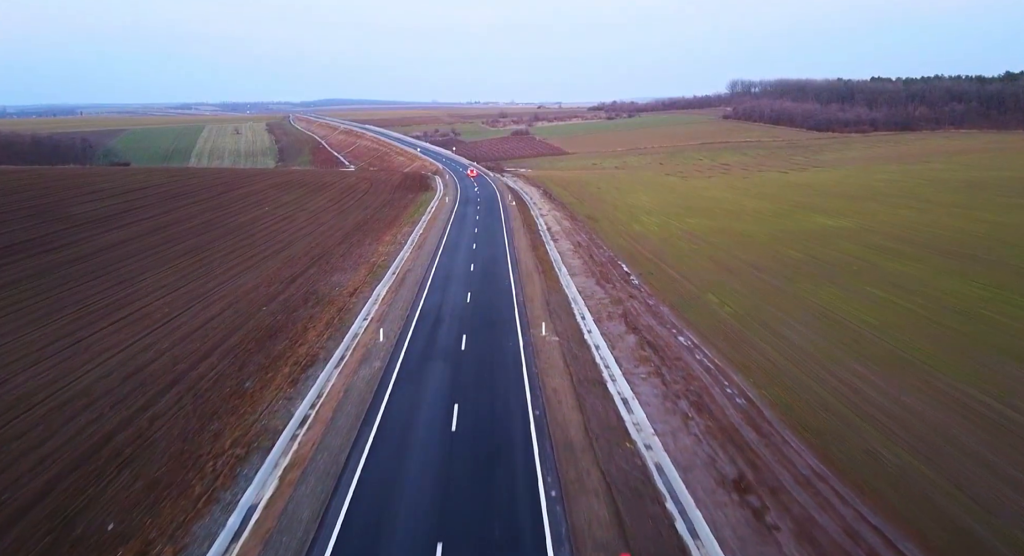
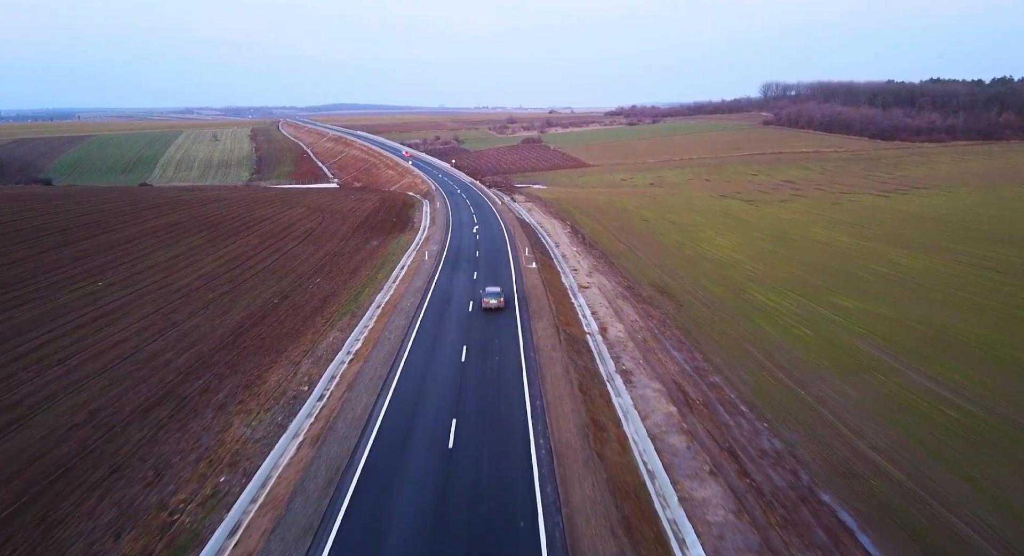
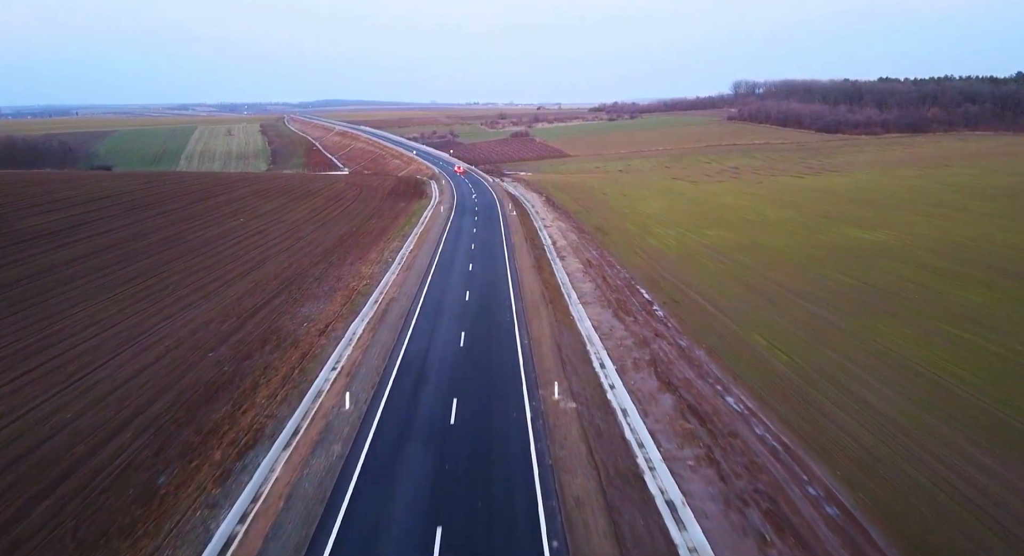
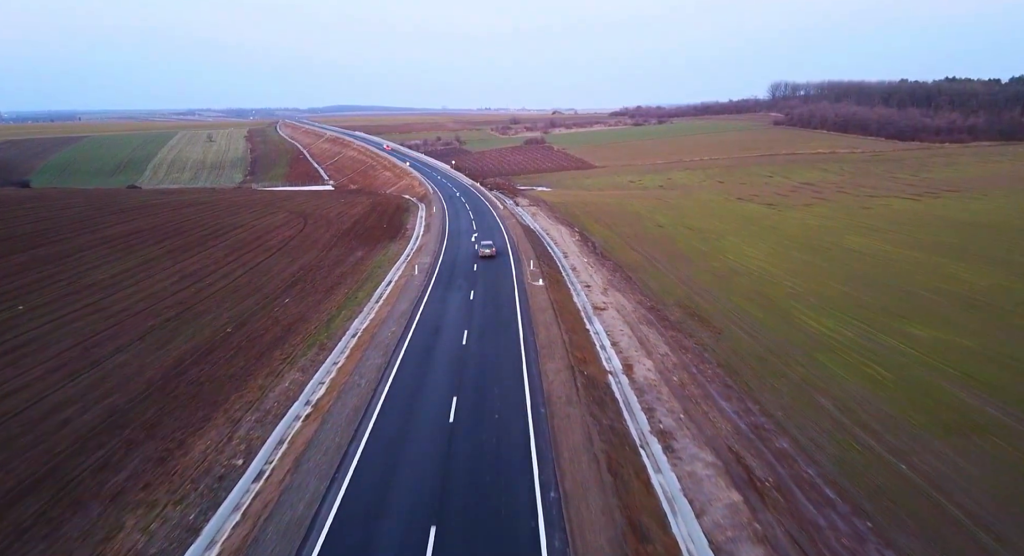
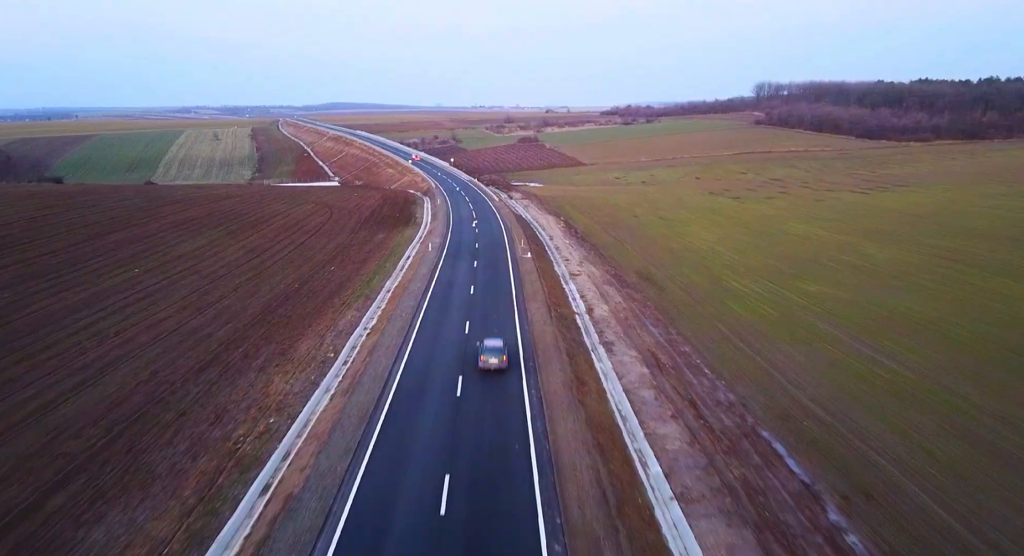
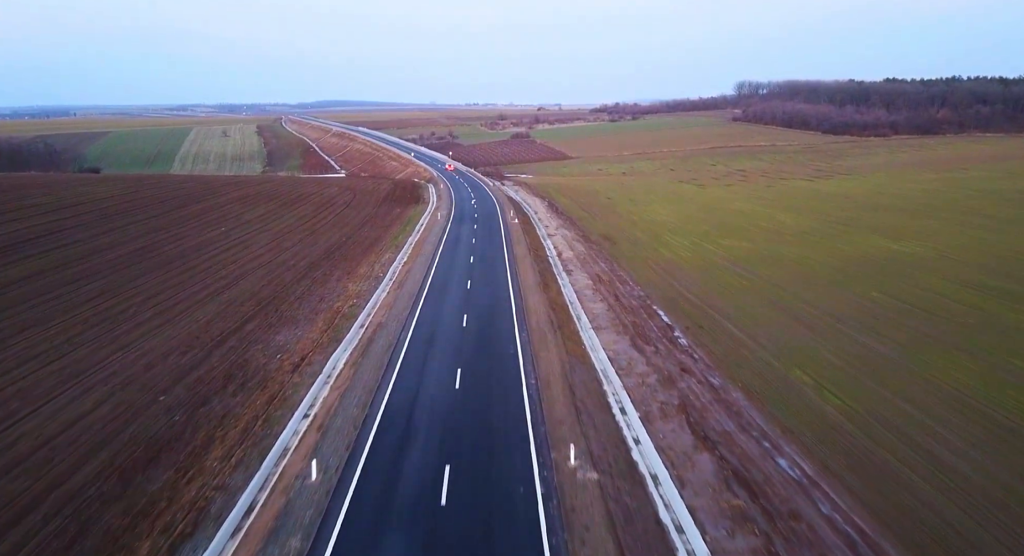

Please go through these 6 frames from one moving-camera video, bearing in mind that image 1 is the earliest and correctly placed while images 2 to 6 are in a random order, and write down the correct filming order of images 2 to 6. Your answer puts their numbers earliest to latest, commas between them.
3, 6, 5, 2, 4
